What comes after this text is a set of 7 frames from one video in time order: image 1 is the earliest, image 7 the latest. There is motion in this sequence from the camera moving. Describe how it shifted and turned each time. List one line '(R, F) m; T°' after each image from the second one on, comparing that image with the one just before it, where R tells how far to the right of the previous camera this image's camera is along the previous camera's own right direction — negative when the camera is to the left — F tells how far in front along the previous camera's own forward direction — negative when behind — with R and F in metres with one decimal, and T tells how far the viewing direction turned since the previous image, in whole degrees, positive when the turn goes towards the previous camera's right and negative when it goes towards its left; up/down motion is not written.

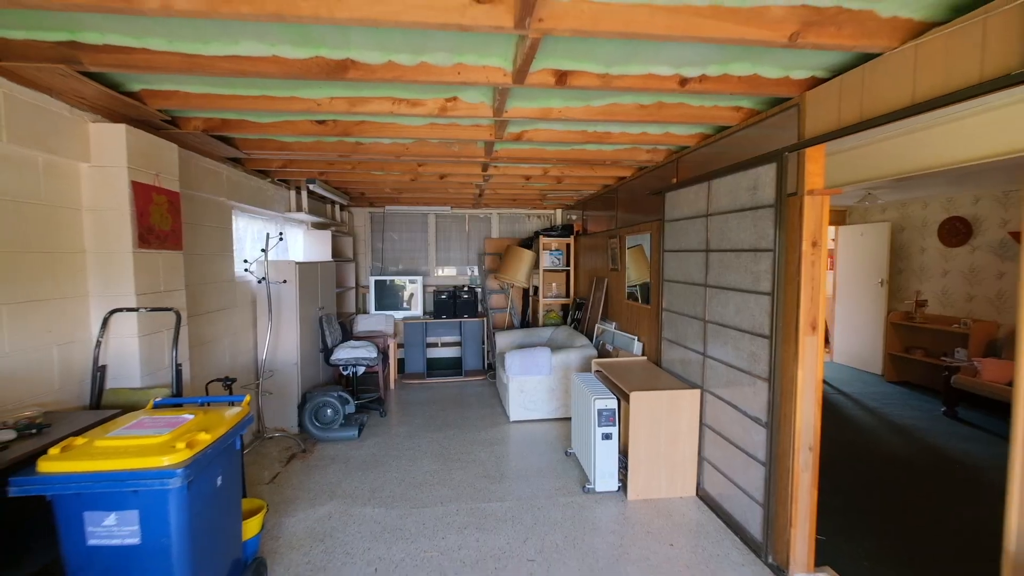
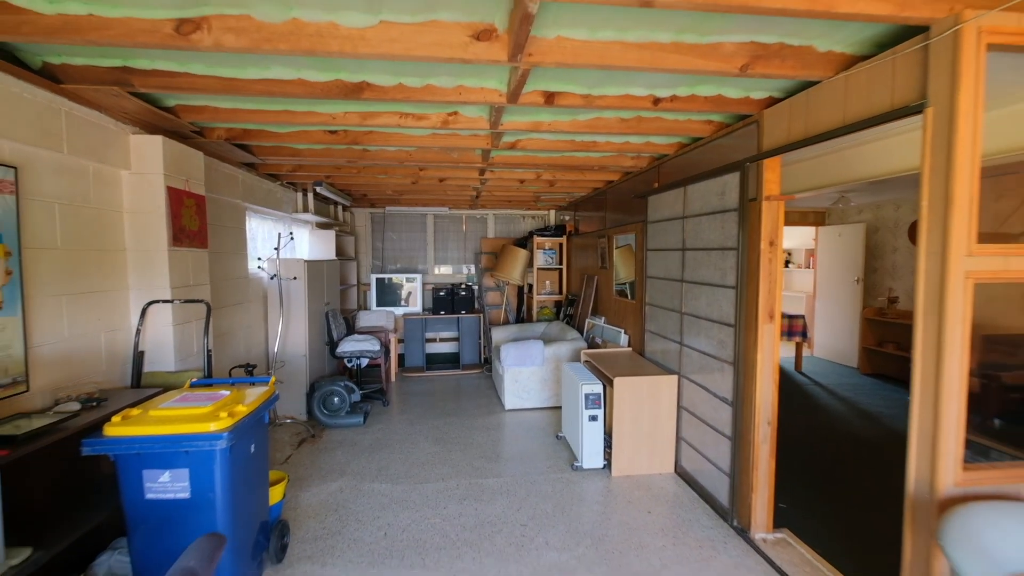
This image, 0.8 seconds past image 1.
(0.0, -0.3) m; +1°
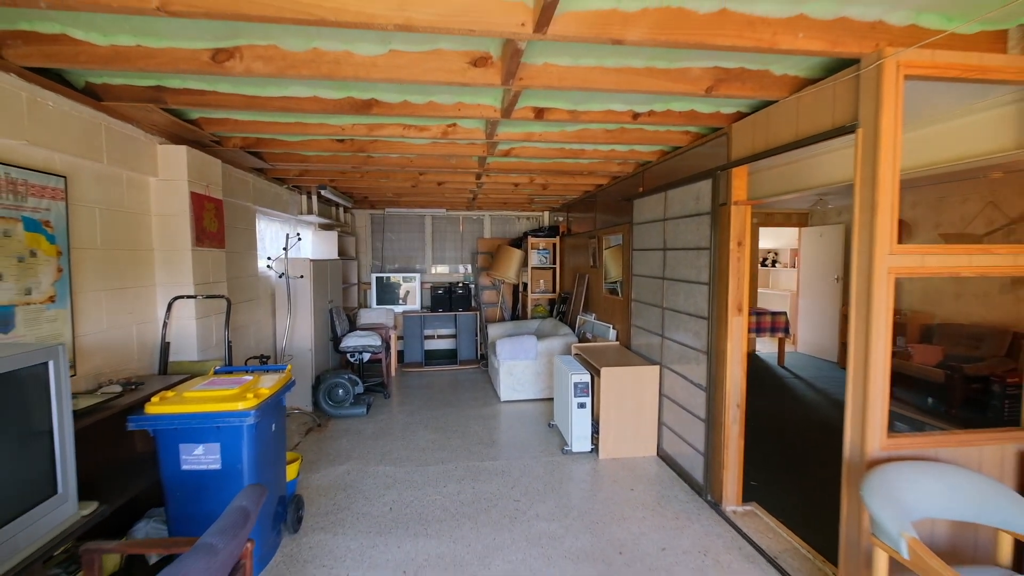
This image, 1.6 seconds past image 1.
(0.0, -0.2) m; 0°
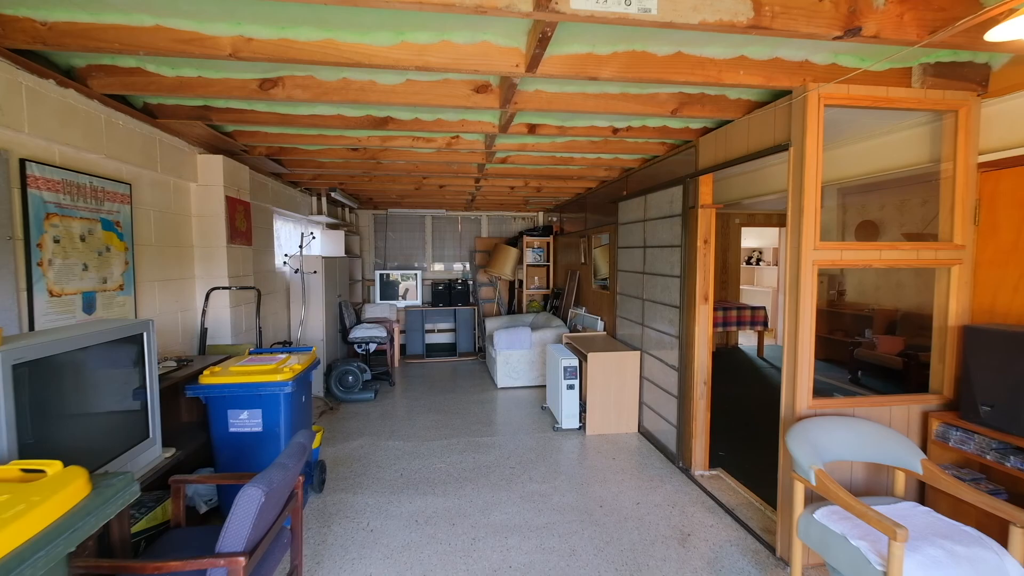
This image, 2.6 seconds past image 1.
(0.0, -0.4) m; +1°
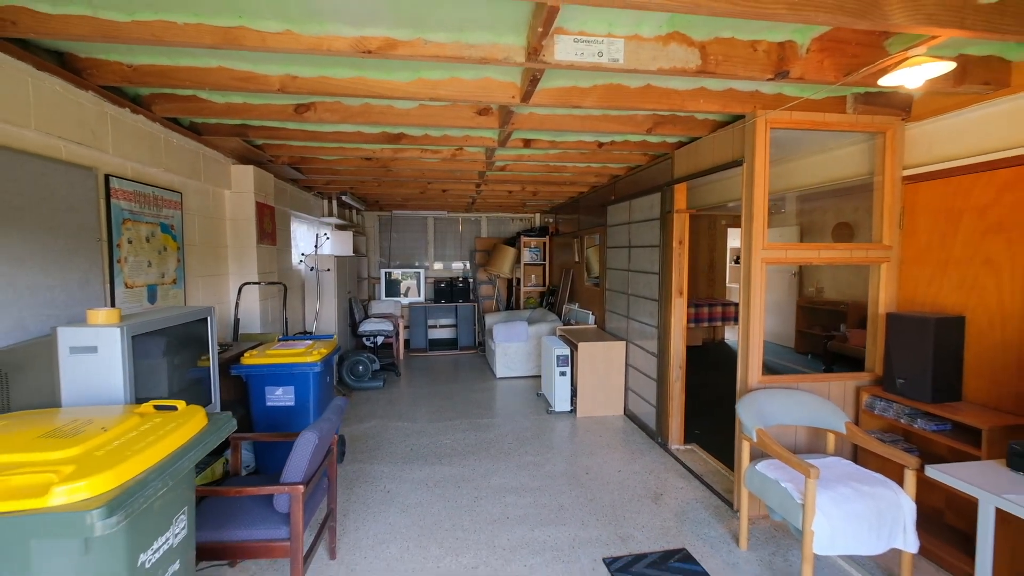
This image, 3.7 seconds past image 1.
(0.0, -0.4) m; 0°
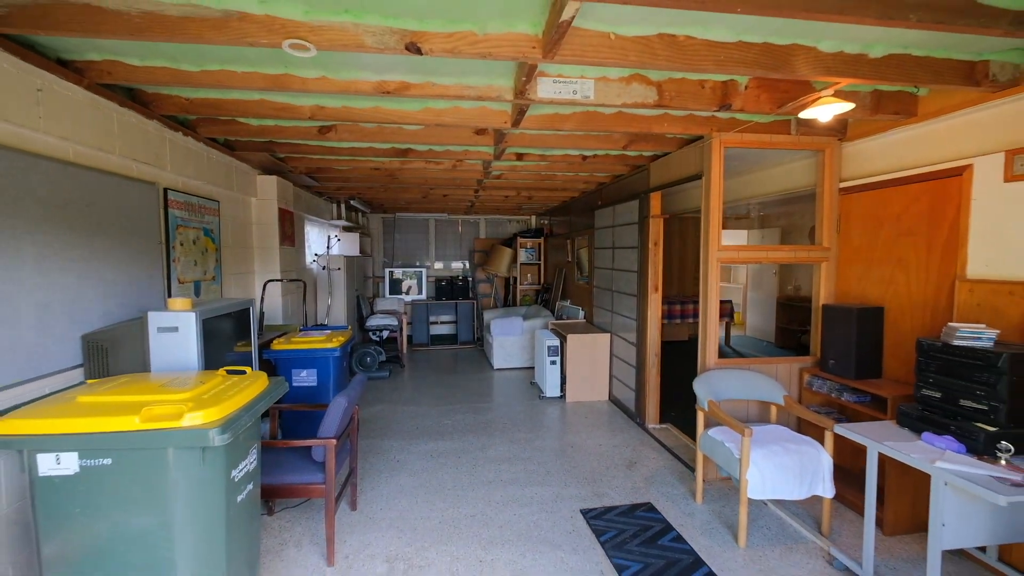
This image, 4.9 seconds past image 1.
(0.0, -0.4) m; 0°
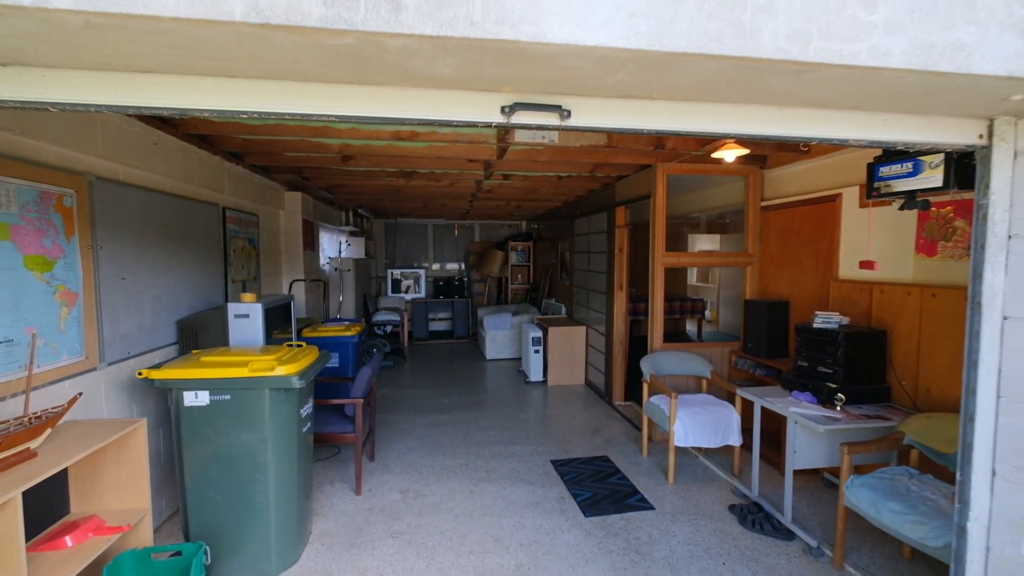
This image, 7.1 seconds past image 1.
(+0.1, -0.7) m; 0°
